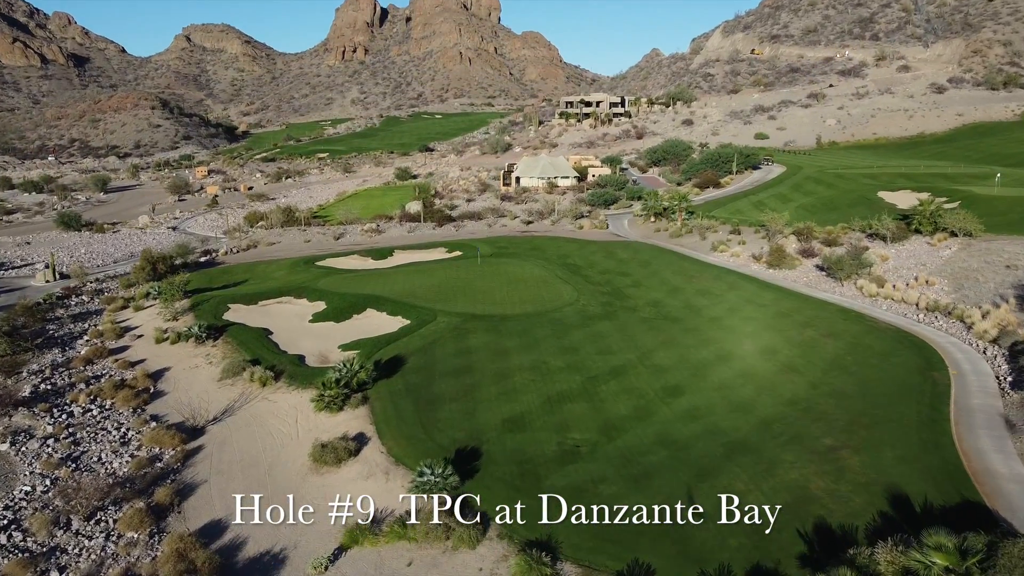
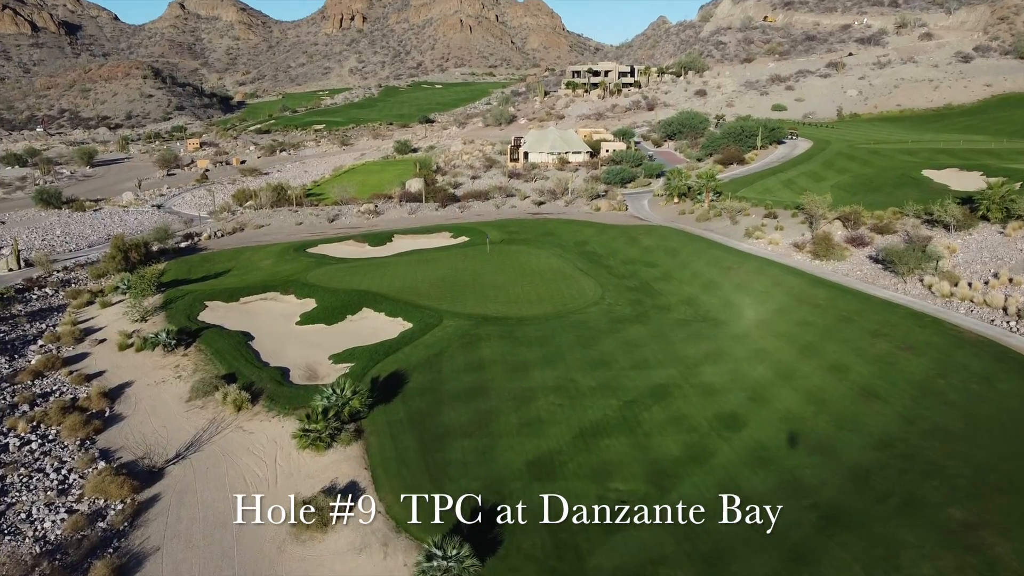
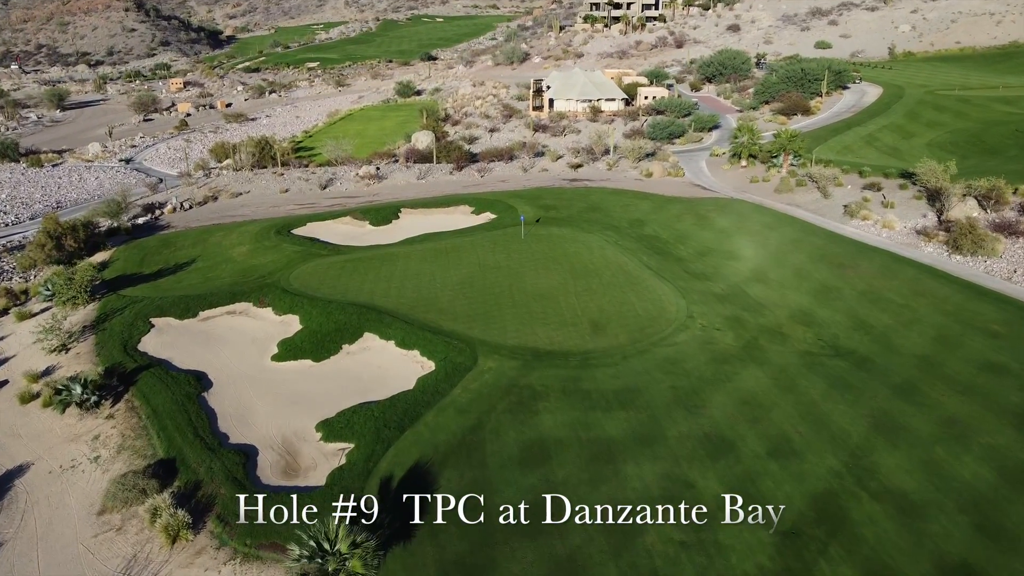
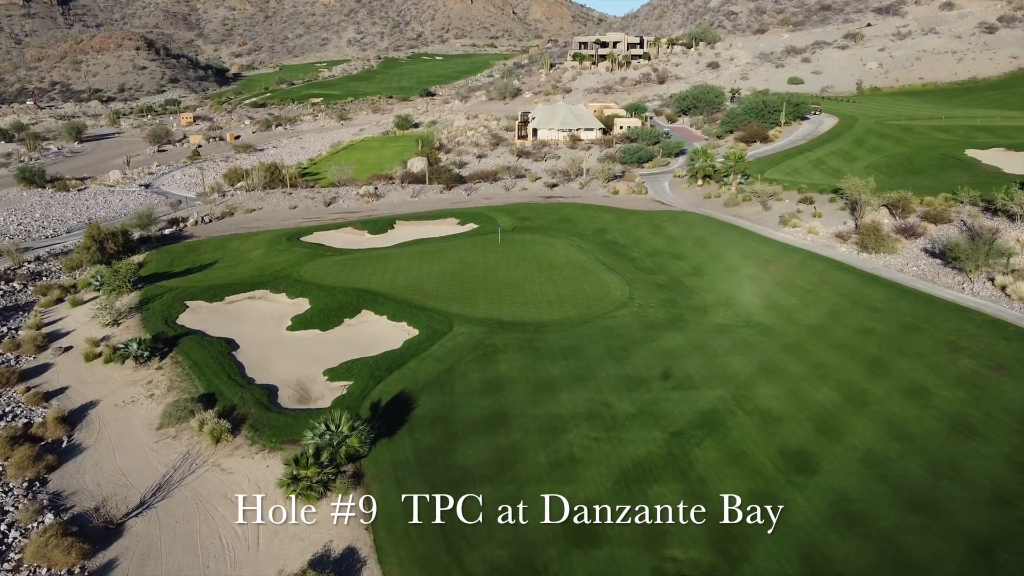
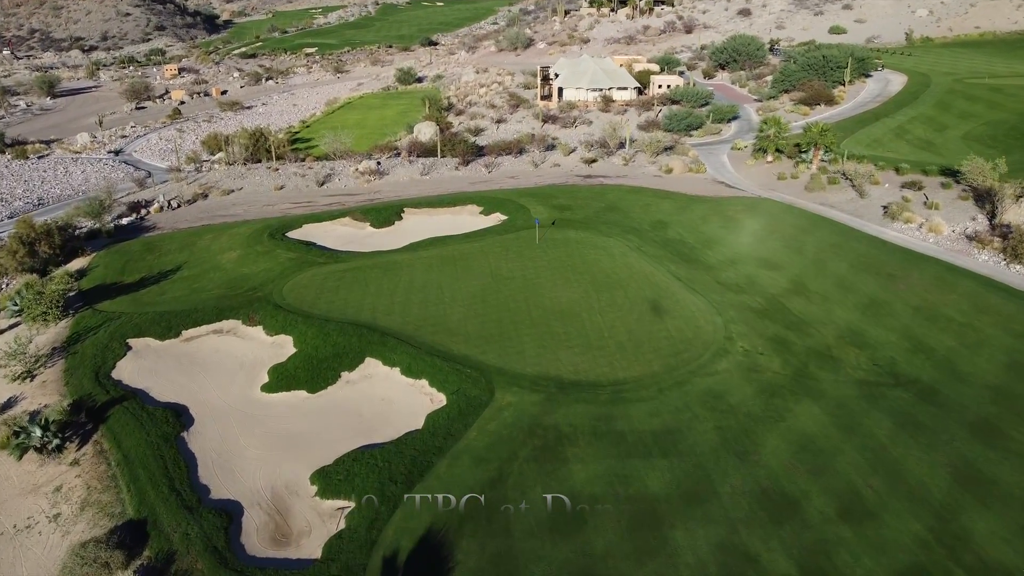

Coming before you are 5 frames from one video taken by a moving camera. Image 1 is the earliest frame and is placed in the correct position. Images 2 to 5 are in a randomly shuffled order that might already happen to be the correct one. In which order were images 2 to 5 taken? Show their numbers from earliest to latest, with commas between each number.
2, 4, 3, 5
